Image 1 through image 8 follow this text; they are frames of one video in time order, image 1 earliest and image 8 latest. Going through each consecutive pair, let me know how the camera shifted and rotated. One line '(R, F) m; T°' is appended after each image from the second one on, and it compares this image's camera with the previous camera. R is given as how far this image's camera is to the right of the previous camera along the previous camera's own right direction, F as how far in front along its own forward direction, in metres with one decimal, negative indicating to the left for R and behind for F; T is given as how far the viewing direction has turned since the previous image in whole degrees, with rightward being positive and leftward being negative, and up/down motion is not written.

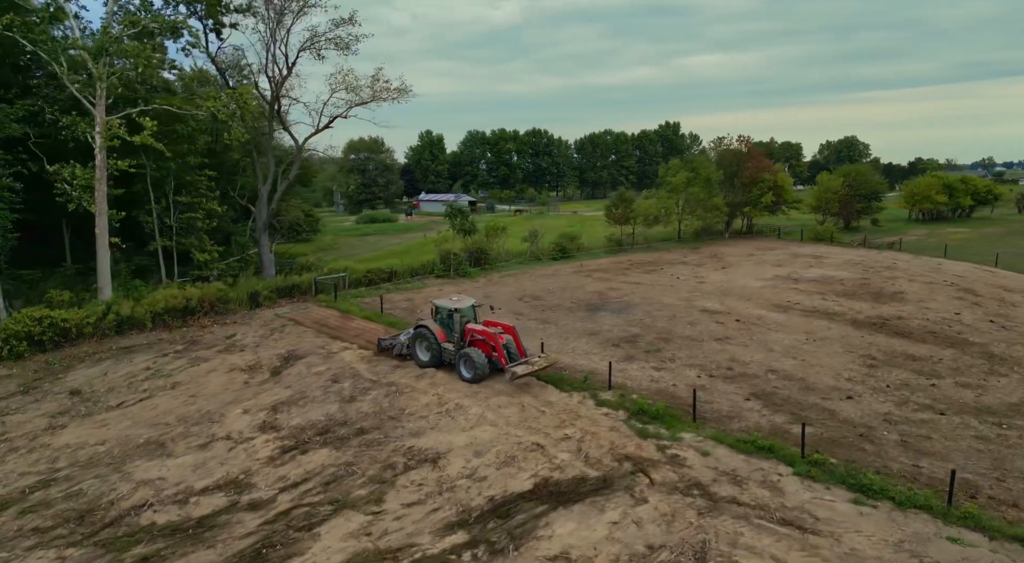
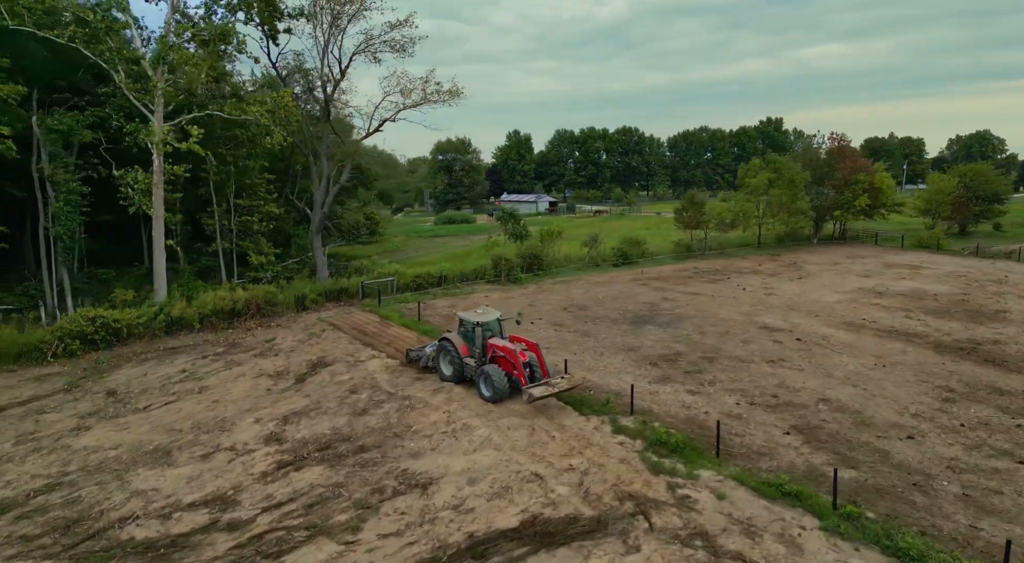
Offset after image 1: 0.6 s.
(+0.9, +0.7) m; -7°
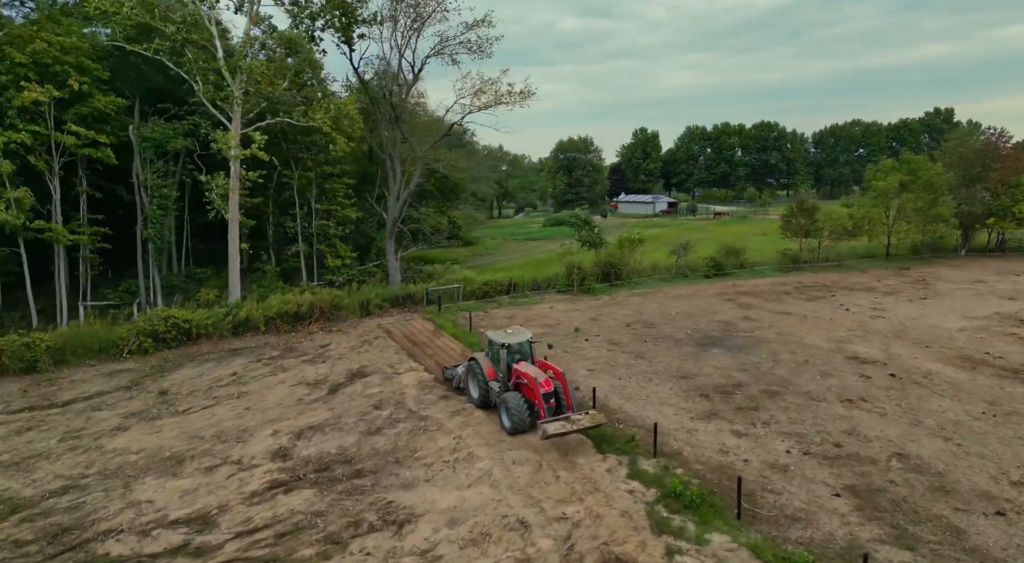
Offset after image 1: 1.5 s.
(+1.3, +0.9) m; -10°
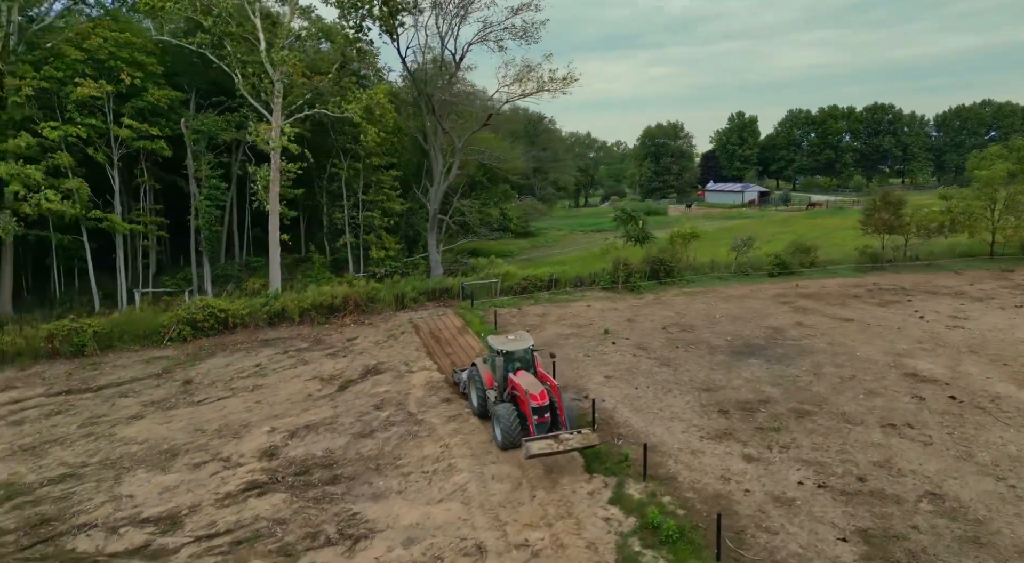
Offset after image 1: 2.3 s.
(+1.1, +0.6) m; -7°
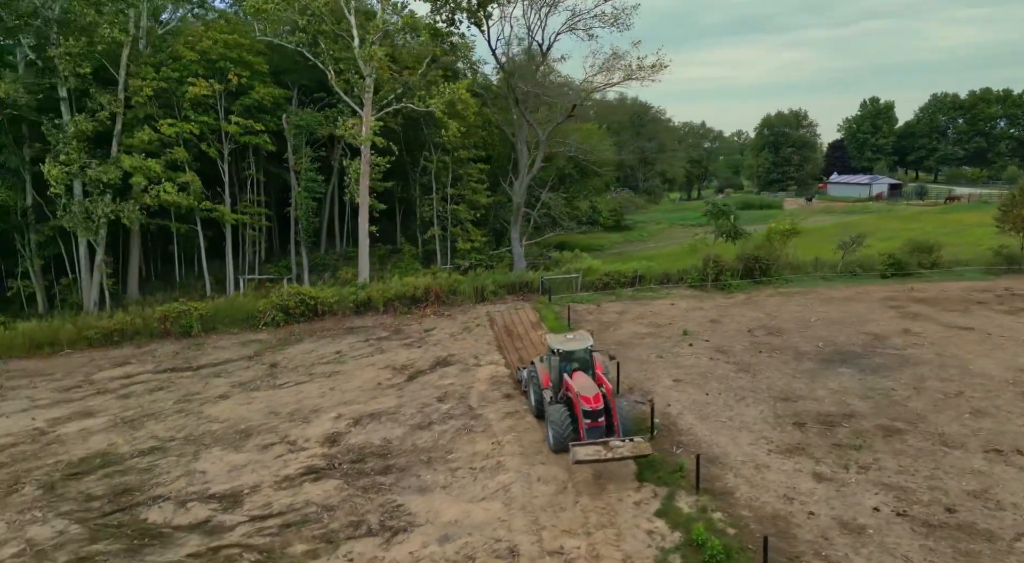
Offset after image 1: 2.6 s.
(+0.6, +0.2) m; -9°
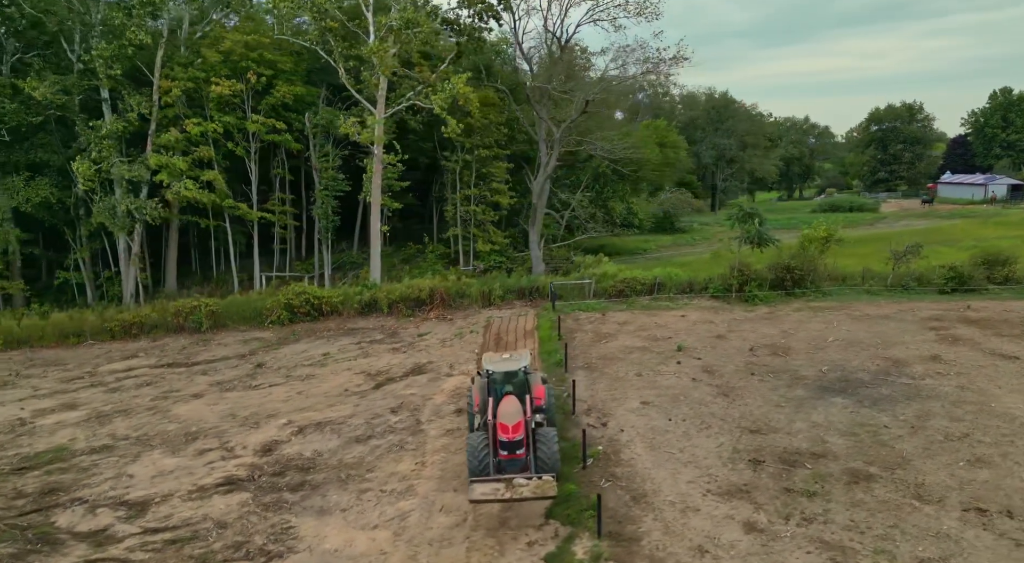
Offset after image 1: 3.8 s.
(+1.9, +0.7) m; -7°
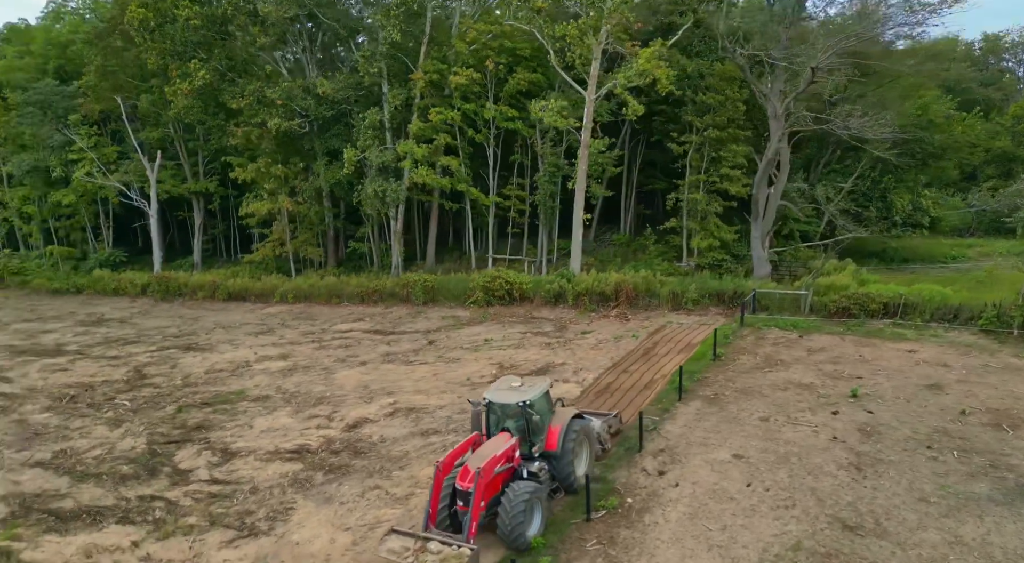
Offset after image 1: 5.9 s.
(+3.2, +1.5) m; -28°
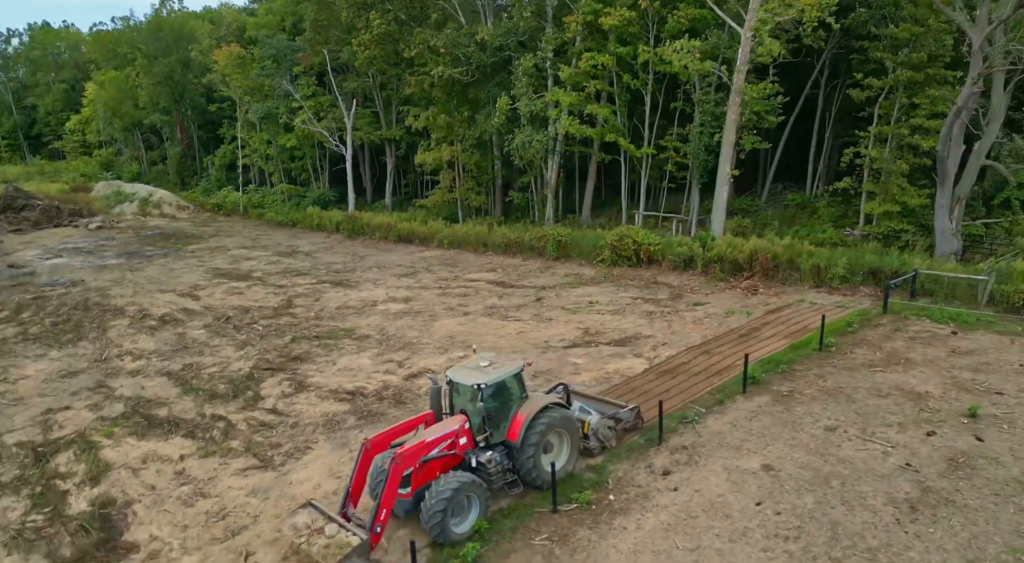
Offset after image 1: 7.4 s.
(+2.3, +0.7) m; -18°
